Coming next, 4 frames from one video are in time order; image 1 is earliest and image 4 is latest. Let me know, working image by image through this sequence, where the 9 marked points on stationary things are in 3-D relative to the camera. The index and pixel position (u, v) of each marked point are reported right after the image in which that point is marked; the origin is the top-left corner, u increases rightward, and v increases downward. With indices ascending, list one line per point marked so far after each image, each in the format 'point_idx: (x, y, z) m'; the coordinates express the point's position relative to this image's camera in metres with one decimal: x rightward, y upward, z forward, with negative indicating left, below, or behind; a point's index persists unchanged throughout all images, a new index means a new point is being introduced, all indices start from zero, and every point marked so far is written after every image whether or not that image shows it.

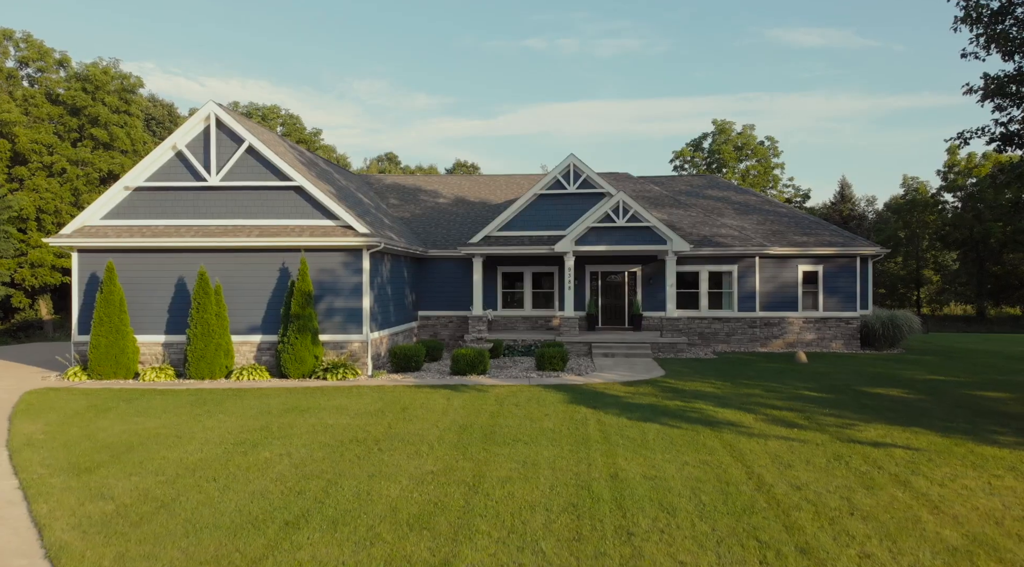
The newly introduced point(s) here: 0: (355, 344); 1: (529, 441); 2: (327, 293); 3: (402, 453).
0: (-3.7, -1.4, +16.6) m
1: (+0.2, -2.2, +10.0) m
2: (-4.4, -0.2, +16.7) m
3: (-1.5, -2.3, +9.4) m
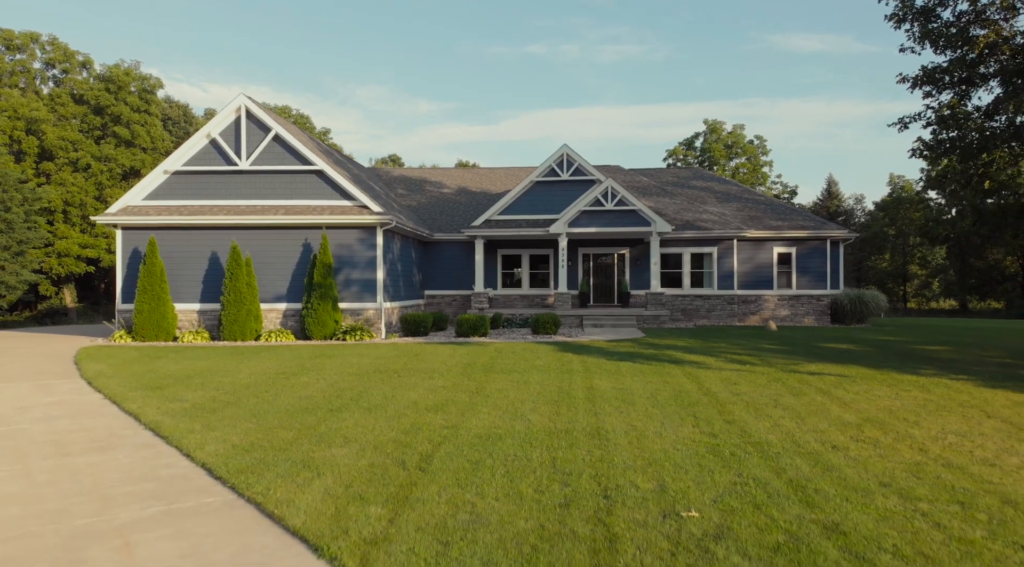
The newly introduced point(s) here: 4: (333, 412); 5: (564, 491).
0: (-3.7, -0.7, +18.5) m
1: (+0.2, -1.5, +11.9) m
2: (-4.4, +0.5, +18.6) m
3: (-1.5, -1.5, +11.4) m
4: (-2.2, -1.6, +8.7) m
5: (+0.4, -1.7, +5.6) m
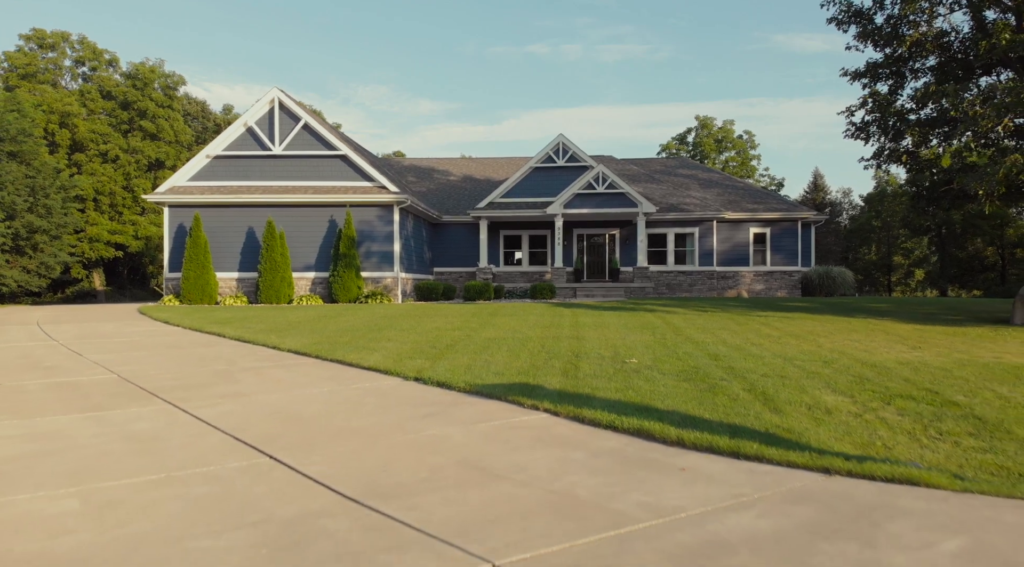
0: (-3.7, +0.1, +21.0) m
1: (+0.2, -0.6, +14.4) m
2: (-4.4, +1.3, +21.1) m
3: (-1.5, -0.7, +13.9) m
4: (-2.2, -0.7, +11.2) m
5: (+0.4, -0.8, +8.1) m
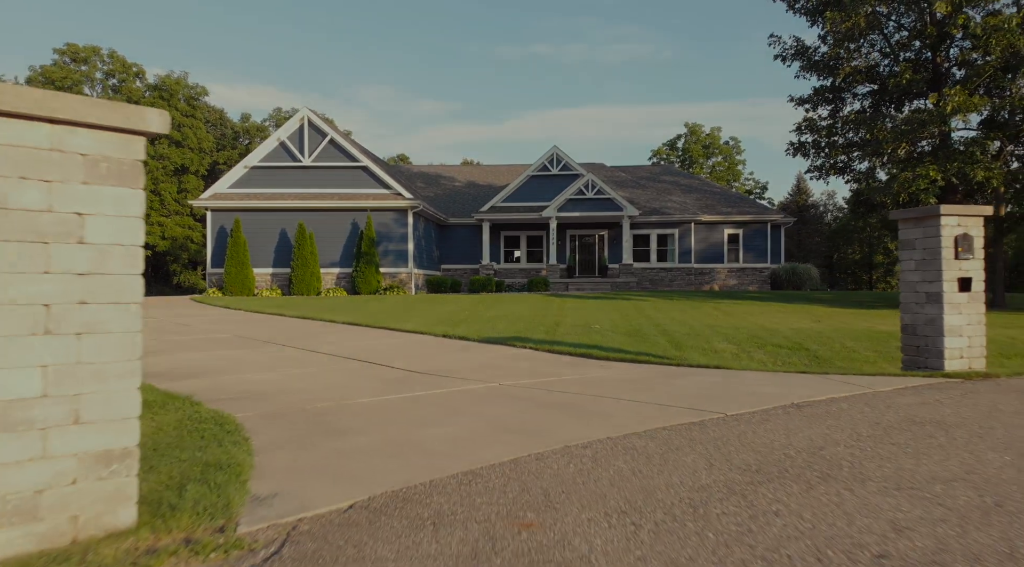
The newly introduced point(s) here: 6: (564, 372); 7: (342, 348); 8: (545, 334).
0: (-3.7, +0.3, +24.1) m
1: (+0.2, -0.5, +17.5) m
2: (-4.4, +1.5, +24.2) m
3: (-1.5, -0.5, +16.9) m
4: (-2.2, -0.5, +14.3) m
5: (+0.4, -0.6, +11.2) m
6: (+0.5, -0.8, +6.4) m
7: (-2.0, -0.8, +8.4) m
8: (+0.4, -0.7, +9.7) m
